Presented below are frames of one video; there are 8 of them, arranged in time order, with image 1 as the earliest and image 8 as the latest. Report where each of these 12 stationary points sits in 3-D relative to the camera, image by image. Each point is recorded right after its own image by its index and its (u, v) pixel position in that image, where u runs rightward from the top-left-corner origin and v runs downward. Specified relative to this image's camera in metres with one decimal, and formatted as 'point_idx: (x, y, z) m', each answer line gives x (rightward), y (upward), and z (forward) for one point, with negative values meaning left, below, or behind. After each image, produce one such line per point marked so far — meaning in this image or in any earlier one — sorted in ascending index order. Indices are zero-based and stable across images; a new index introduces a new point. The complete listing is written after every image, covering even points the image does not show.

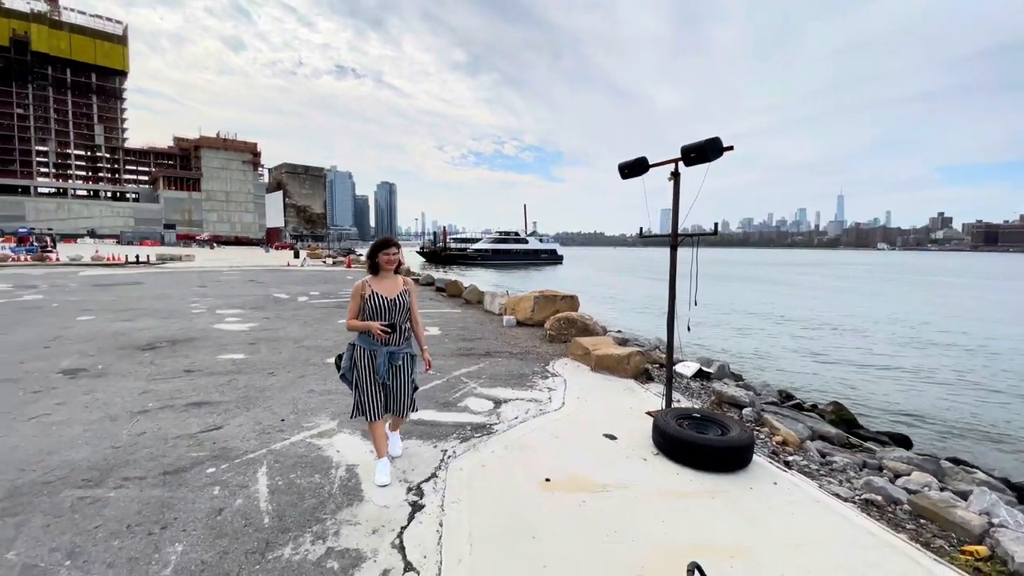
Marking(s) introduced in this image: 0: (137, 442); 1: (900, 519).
0: (-2.9, -1.2, +3.8) m
1: (+2.7, -1.6, +3.4) m
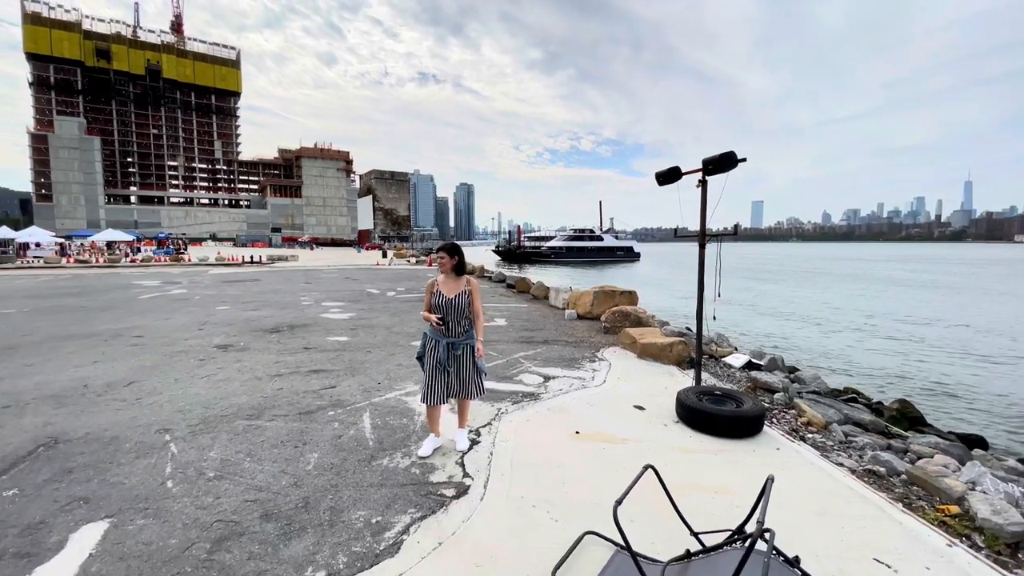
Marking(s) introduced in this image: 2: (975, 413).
0: (-2.4, -1.1, +5.1) m
1: (+3.0, -1.5, +3.8) m
2: (+9.9, -2.4, +9.7) m
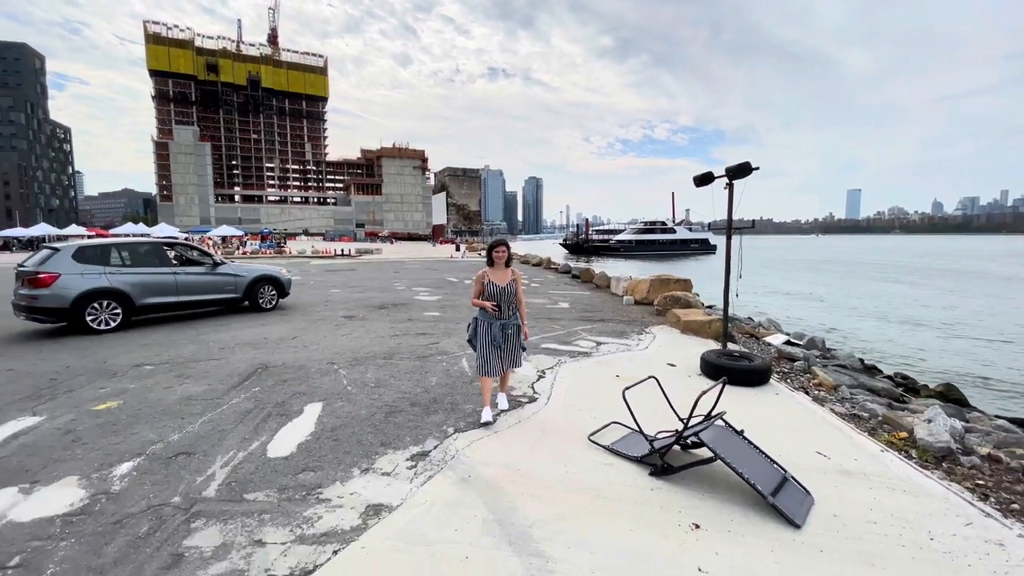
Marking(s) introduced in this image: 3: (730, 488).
0: (-1.6, -0.9, +6.9) m
1: (+3.6, -1.3, +4.9) m
2: (+11.2, -2.2, +9.8) m
3: (+1.5, -1.4, +3.3) m
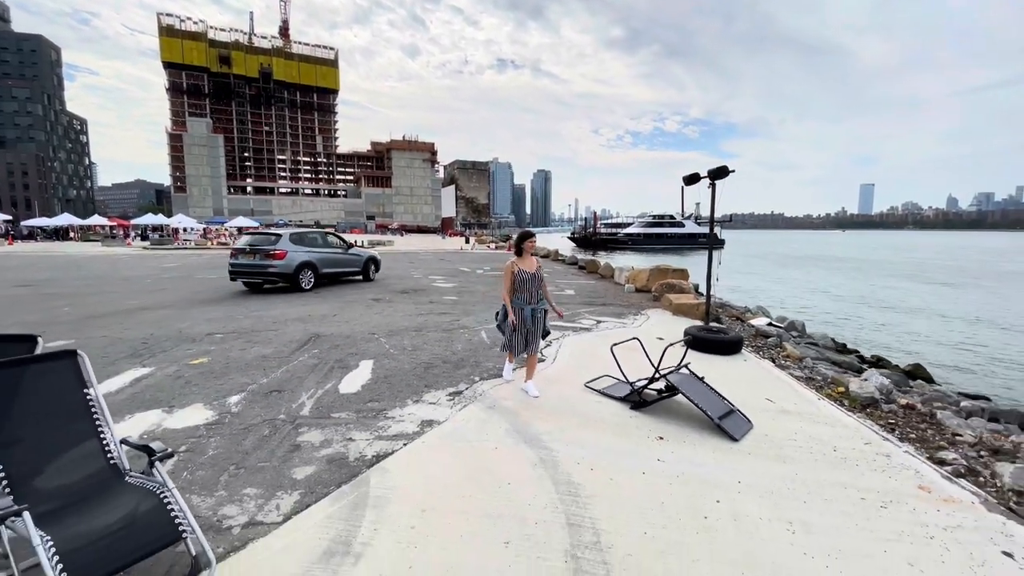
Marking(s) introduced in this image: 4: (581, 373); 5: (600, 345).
0: (-1.4, -0.6, +8.1) m
1: (+3.8, -1.1, +6.0) m
2: (+11.4, -2.0, +10.7) m
3: (+1.6, -1.2, +4.4) m
4: (+0.8, -1.0, +5.4) m
5: (+1.2, -0.8, +6.6) m
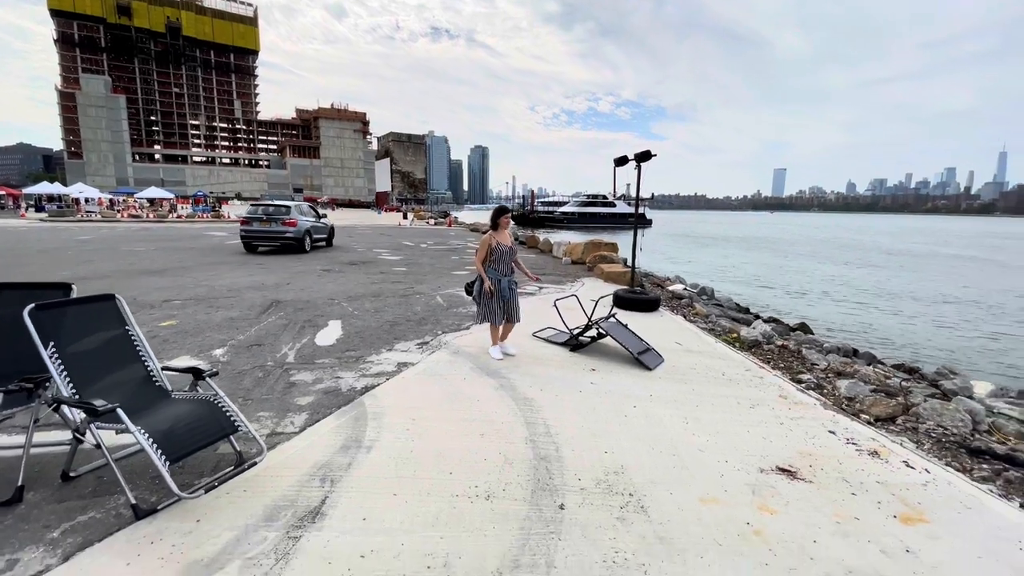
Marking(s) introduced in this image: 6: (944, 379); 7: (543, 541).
0: (-2.3, 0.0, +8.6) m
1: (+3.1, -0.6, +7.3) m
2: (+10.1, -1.2, +13.0) m
3: (+1.2, -0.8, +5.4) m
4: (+0.2, -0.5, +6.3) m
5: (+0.5, -0.3, +7.5) m
6: (+5.0, -1.1, +5.6) m
7: (+0.2, -1.3, +2.5) m
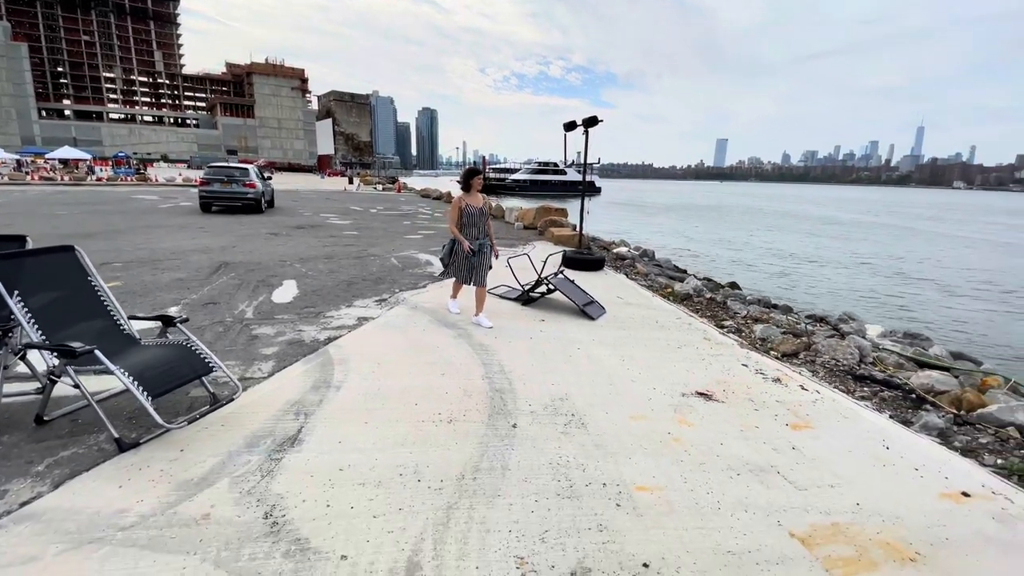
0: (-3.2, +0.7, +8.7) m
1: (+2.4, 0.0, +7.9) m
2: (+8.7, -0.1, +14.4) m
3: (+0.6, -0.3, +5.9) m
4: (-0.4, +0.1, +6.7) m
5: (-0.3, +0.4, +7.9) m
6: (+4.5, -0.5, +6.4) m
7: (-0.1, -1.0, +2.9) m
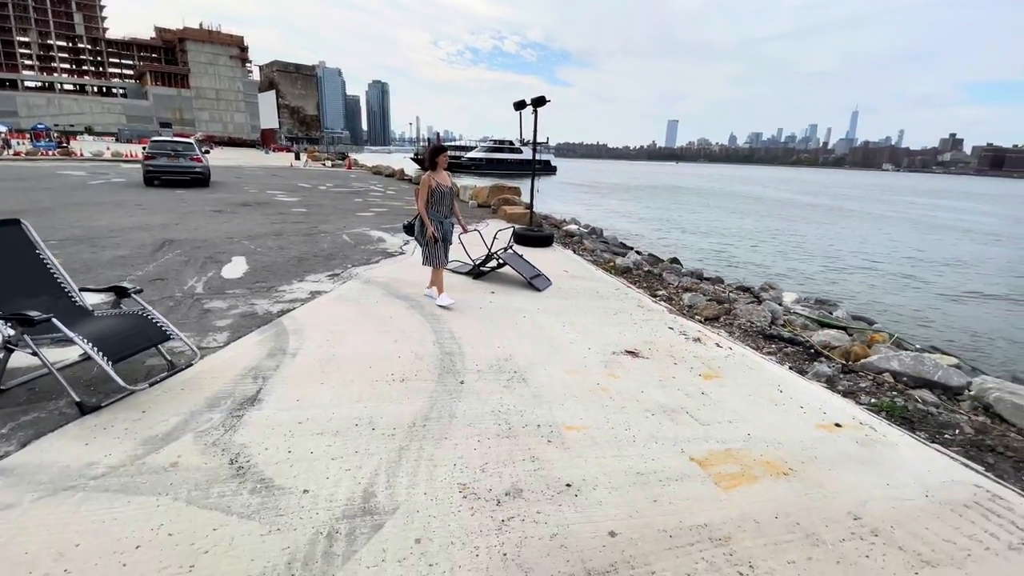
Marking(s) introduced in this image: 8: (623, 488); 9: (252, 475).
0: (-4.0, +1.1, +8.6) m
1: (+1.5, +0.5, +8.4) m
2: (+7.3, +0.7, +15.4) m
3: (0.0, +0.1, +6.2) m
4: (-1.1, +0.4, +6.9) m
5: (-1.1, +0.8, +8.1) m
6: (+3.8, -0.1, +7.1) m
7: (-0.4, -0.8, +3.2) m
8: (+0.6, -1.0, +2.5) m
9: (-1.3, -0.9, +2.4) m
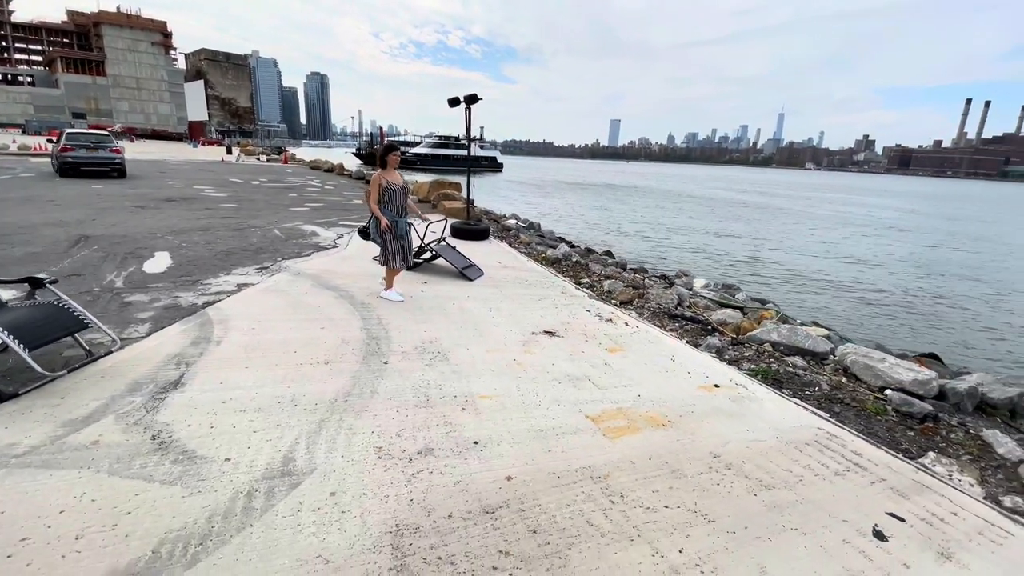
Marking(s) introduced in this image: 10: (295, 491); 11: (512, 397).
0: (-5.2, +1.1, +8.4) m
1: (+0.4, +0.6, +8.8) m
2: (+5.3, +1.1, +16.3) m
3: (-0.9, +0.2, +6.5) m
4: (-2.1, +0.5, +7.0) m
5: (-2.2, +0.9, +8.2) m
6: (+2.7, +0.2, +7.8) m
7: (-1.0, -0.7, +3.4) m
8: (+0.1, -0.9, +2.9) m
9: (-1.8, -0.9, +2.6) m
10: (-1.1, -1.0, +2.4) m
11: (0.0, -0.8, +3.3) m
